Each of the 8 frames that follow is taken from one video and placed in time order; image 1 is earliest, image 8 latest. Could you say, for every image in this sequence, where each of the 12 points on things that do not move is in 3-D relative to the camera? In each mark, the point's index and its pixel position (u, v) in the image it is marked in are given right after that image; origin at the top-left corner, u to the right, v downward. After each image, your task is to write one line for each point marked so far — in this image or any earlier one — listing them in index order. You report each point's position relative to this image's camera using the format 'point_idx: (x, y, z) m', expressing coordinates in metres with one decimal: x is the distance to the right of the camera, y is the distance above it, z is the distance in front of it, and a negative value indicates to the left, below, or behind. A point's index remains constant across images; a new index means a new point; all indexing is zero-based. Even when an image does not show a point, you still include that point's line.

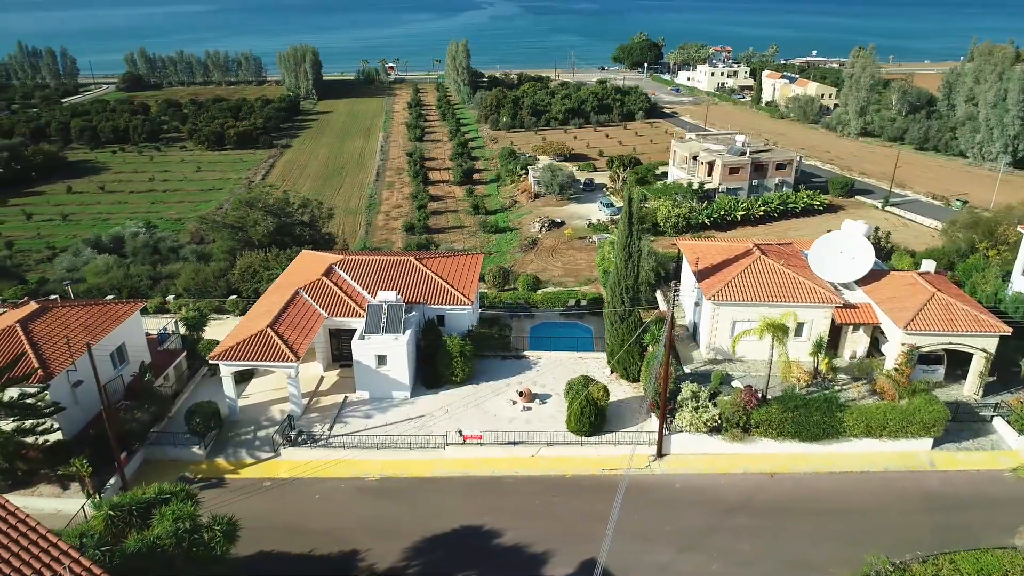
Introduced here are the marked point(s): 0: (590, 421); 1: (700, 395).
0: (+2.1, -3.5, +19.0) m
1: (+4.8, -2.8, +18.7) m
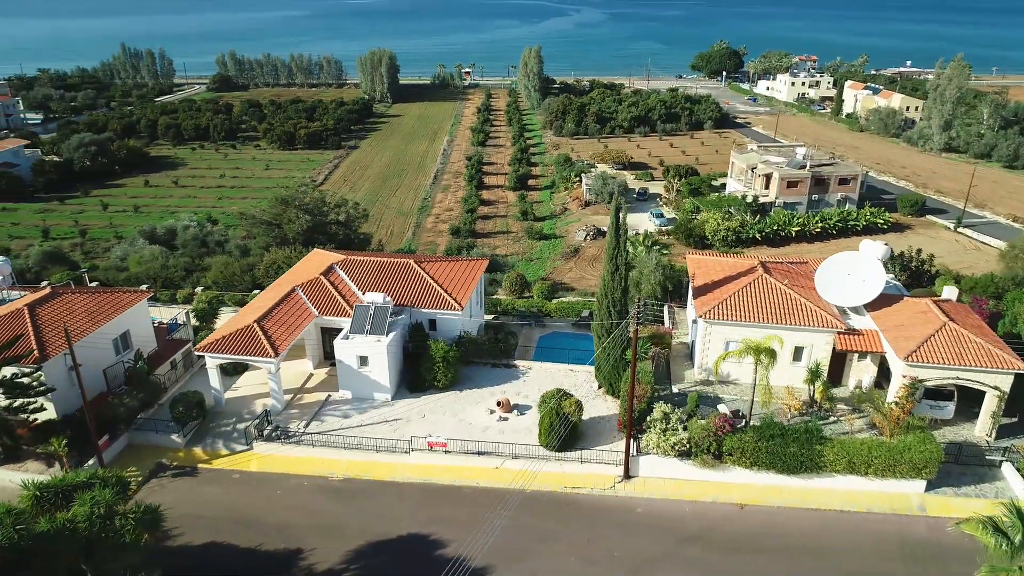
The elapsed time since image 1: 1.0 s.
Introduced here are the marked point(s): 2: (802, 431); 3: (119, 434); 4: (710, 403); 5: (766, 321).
0: (+1.2, -3.8, +18.5) m
1: (+3.9, -3.2, +17.9) m
2: (+6.9, -3.4, +17.1) m
3: (-10.7, -4.0, +19.6) m
4: (+5.4, -3.1, +19.5) m
5: (+7.0, -0.9, +19.9) m
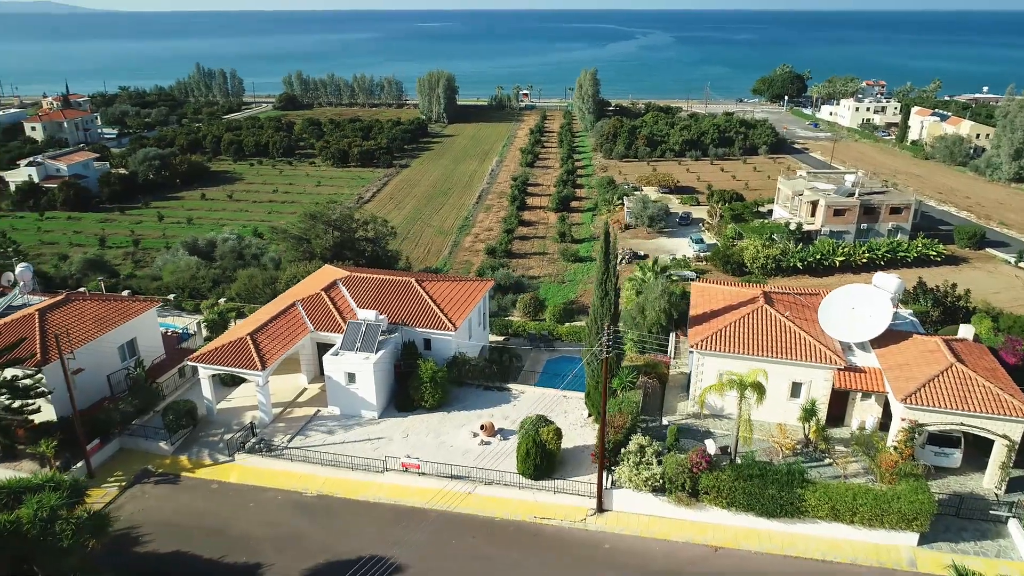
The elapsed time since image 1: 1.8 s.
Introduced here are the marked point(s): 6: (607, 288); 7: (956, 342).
0: (+0.5, -4.4, +18.0) m
1: (+3.3, -3.9, +17.2) m
2: (+6.1, -4.1, +16.1) m
3: (-11.2, -4.2, +20.1) m
4: (+4.8, -3.9, +18.7) m
5: (+6.6, -1.8, +19.1) m
6: (+2.6, 0.0, +19.9) m
7: (+11.7, -1.4, +18.9) m
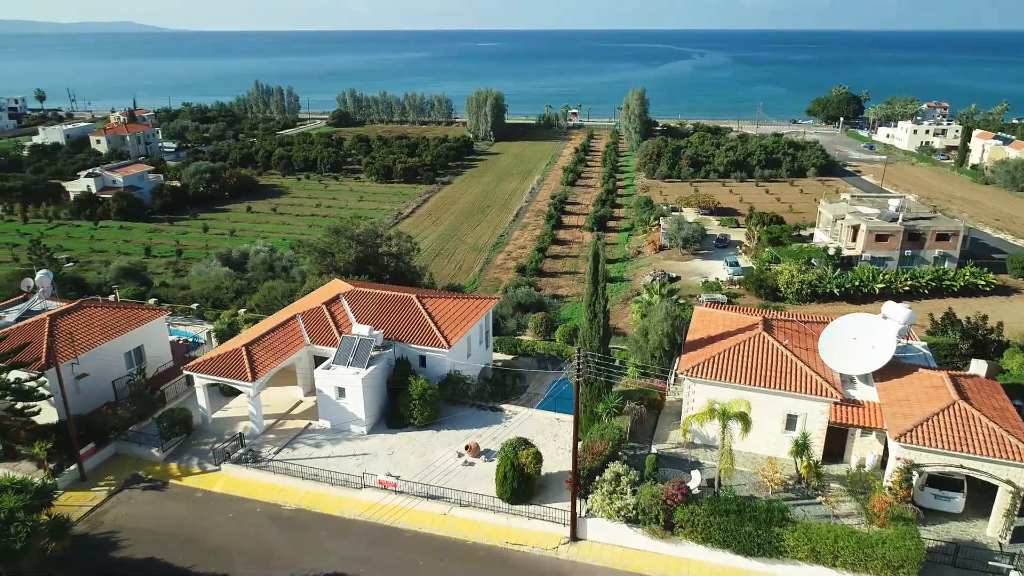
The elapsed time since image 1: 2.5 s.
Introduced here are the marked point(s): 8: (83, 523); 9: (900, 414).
0: (0.0, -4.9, +17.6) m
1: (+2.6, -4.4, +16.7) m
2: (+5.4, -4.7, +15.4) m
3: (-11.6, -4.5, +20.6) m
4: (+4.3, -4.5, +18.1) m
5: (+6.1, -2.4, +18.3) m
6: (+2.3, -0.6, +19.5) m
7: (+11.2, -2.2, +17.8) m
8: (-10.7, -5.9, +18.0) m
9: (+9.1, -2.9, +16.9) m
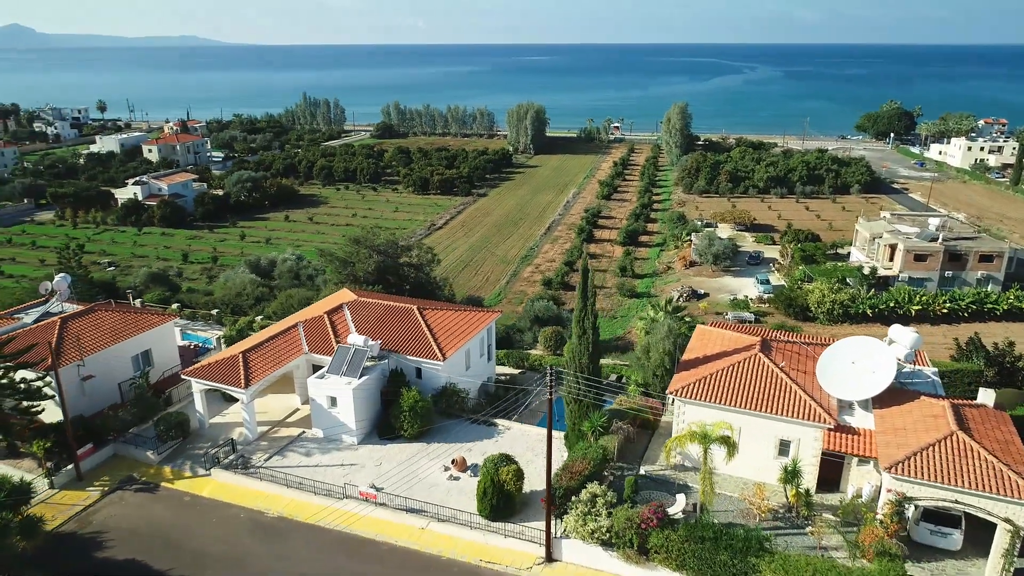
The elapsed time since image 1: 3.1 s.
0: (-0.6, -5.2, +17.4) m
1: (+2.1, -4.8, +16.3) m
2: (+4.7, -5.1, +14.8) m
3: (-11.9, -4.6, +21.1) m
4: (+3.8, -5.0, +17.5) m
5: (+5.7, -2.9, +17.7) m
6: (+2.0, -1.0, +19.2) m
7: (+10.7, -2.8, +16.9) m
8: (-11.2, -6.0, +18.4) m
9: (+8.5, -3.4, +16.1) m
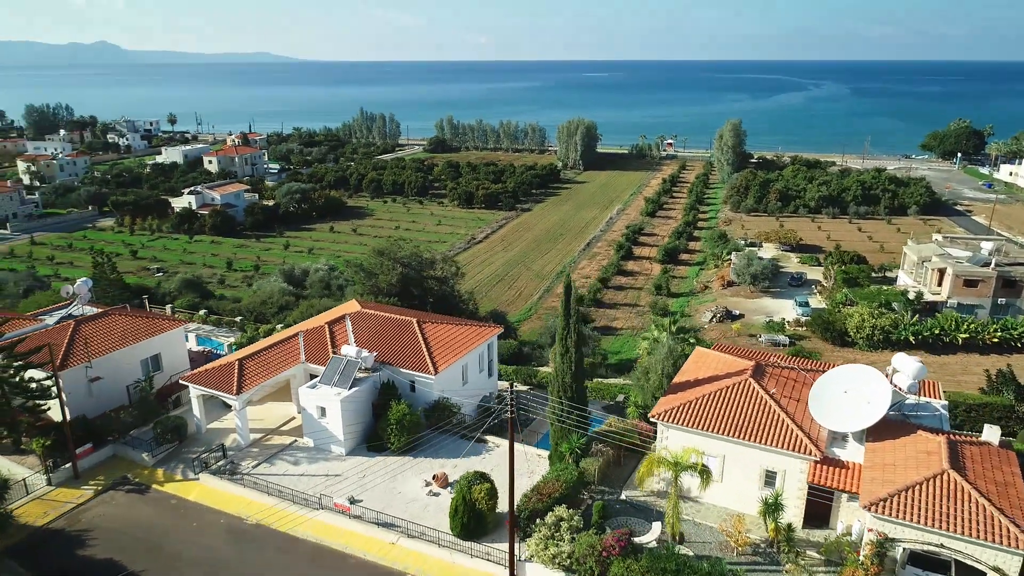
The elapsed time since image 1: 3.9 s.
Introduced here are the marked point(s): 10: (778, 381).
0: (-1.3, -5.6, +17.1) m
1: (+1.3, -5.2, +15.8) m
2: (+3.8, -5.5, +14.1) m
3: (-12.3, -4.7, +21.7) m
4: (+3.1, -5.4, +16.9) m
5: (+5.1, -3.4, +17.0) m
6: (+1.5, -1.5, +18.8) m
7: (+10.0, -3.4, +15.8) m
8: (-11.8, -6.1, +18.9) m
9: (+7.8, -4.0, +15.1) m
10: (+7.0, -2.4, +18.7) m
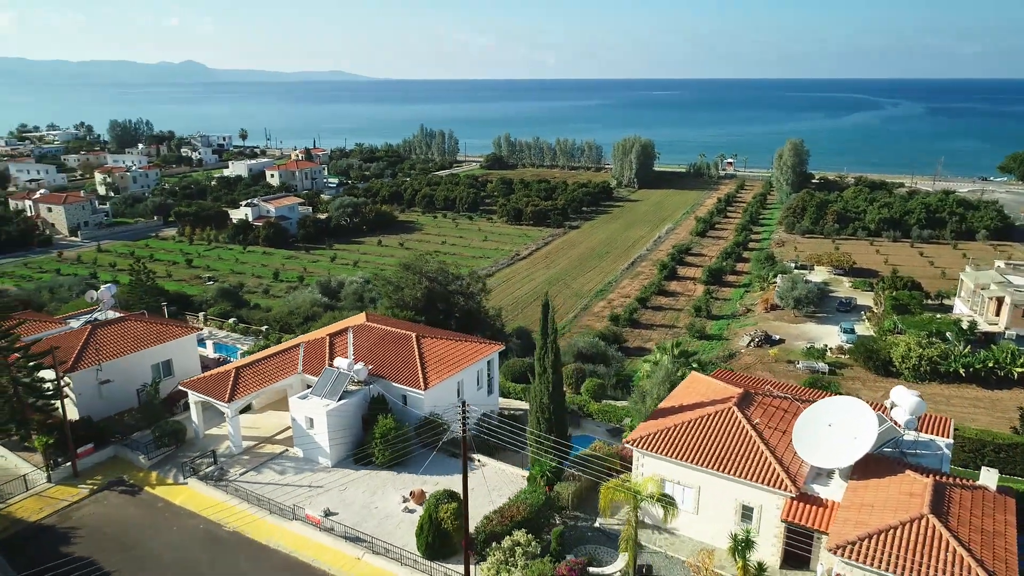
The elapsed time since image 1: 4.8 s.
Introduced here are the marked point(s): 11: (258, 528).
0: (-2.1, -5.9, +16.8) m
1: (+0.3, -5.5, +15.3) m
2: (+2.7, -6.0, +13.4) m
3: (-12.6, -4.9, +22.4) m
4: (+2.2, -5.9, +16.3) m
5: (+4.3, -4.0, +16.2) m
6: (+0.9, -1.9, +18.4) m
7: (+9.1, -4.1, +14.6) m
8: (-12.5, -6.2, +19.6) m
9: (+6.8, -4.5, +14.1) m
10: (+6.3, -3.0, +17.8) m
11: (-6.6, -6.2, +18.8) m
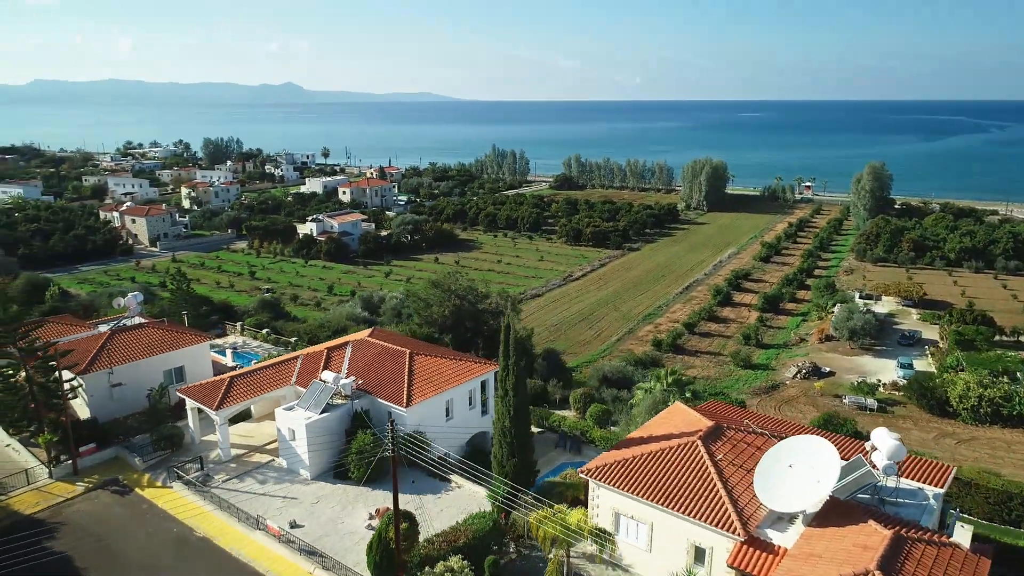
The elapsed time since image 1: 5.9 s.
0: (-3.3, -6.3, +16.7) m
1: (-1.0, -6.0, +14.9) m
2: (+1.0, -6.4, +12.7) m
3: (-13.1, -5.2, +23.4) m
4: (+0.9, -6.4, +15.6) m
5: (+3.0, -4.5, +15.4) m
6: (0.0, -2.5, +17.9) m
7: (+7.6, -4.7, +13.2) m
8: (-13.3, -6.4, +20.6) m
9: (+5.2, -5.1, +13.0) m
10: (+5.3, -3.6, +16.8) m
11: (-7.6, -6.5, +19.1) m
